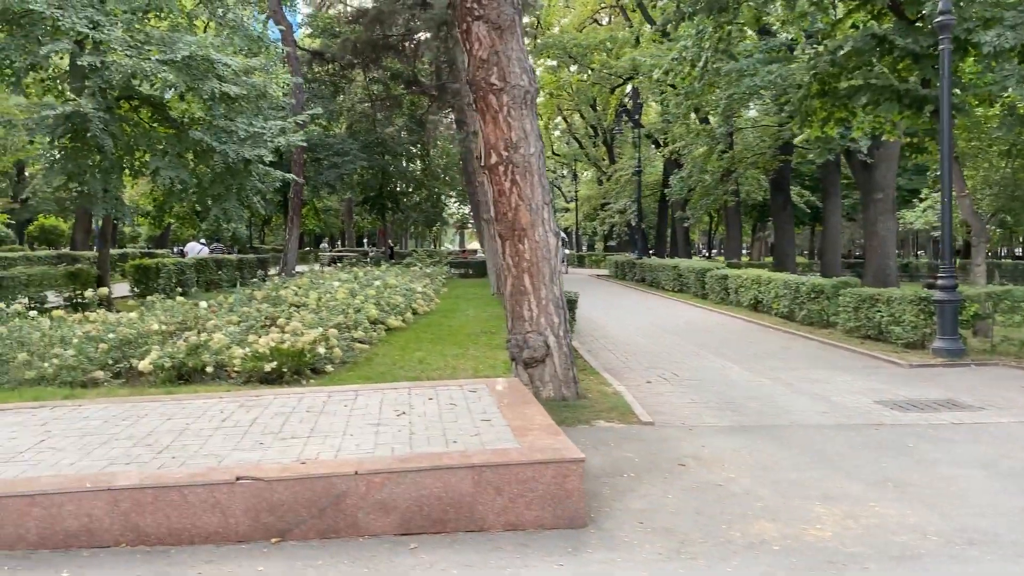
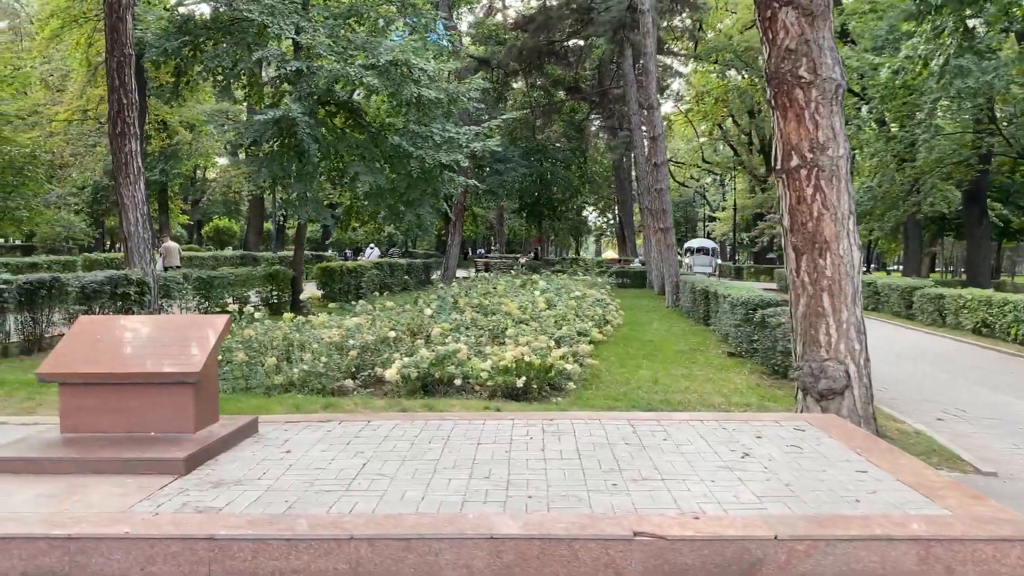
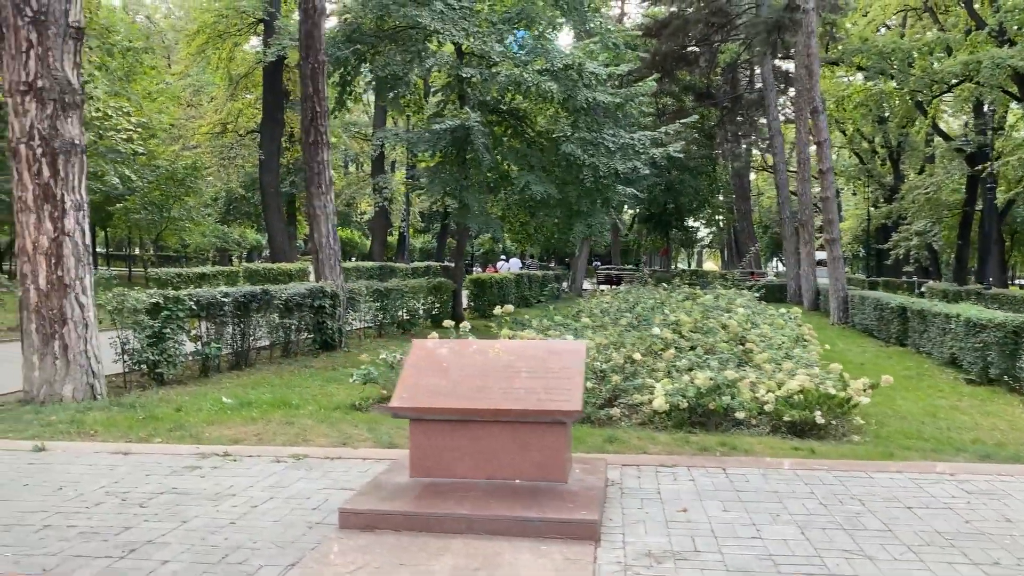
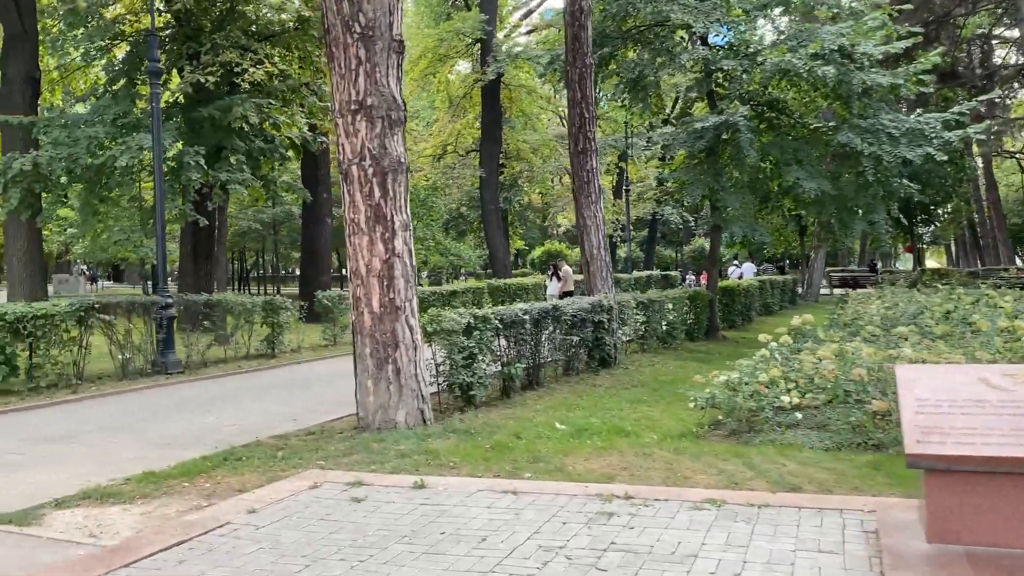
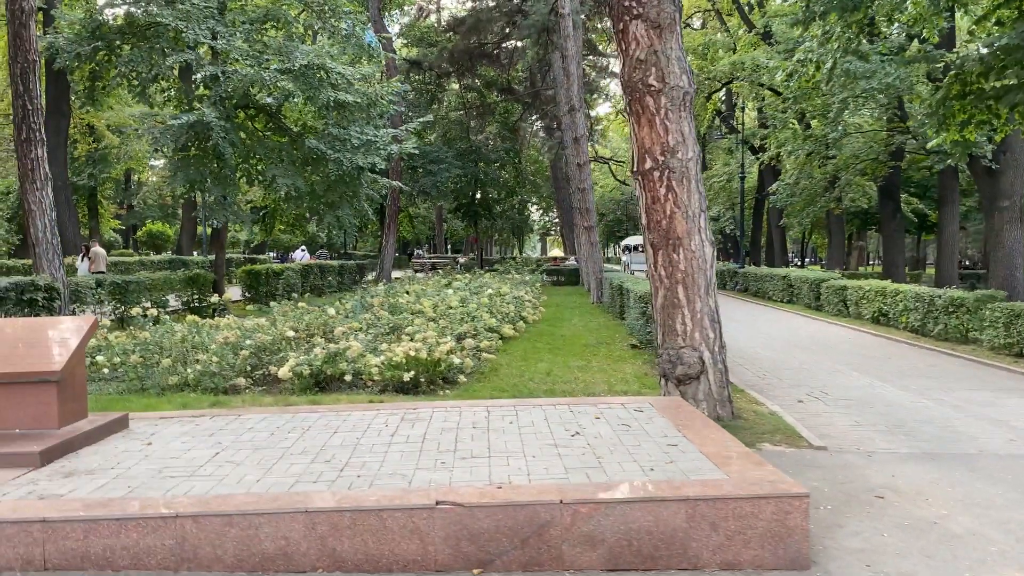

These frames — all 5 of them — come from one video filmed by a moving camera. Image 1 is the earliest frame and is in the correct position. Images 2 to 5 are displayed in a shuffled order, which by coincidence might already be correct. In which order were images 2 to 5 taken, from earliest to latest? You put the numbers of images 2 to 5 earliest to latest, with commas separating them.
5, 2, 3, 4
